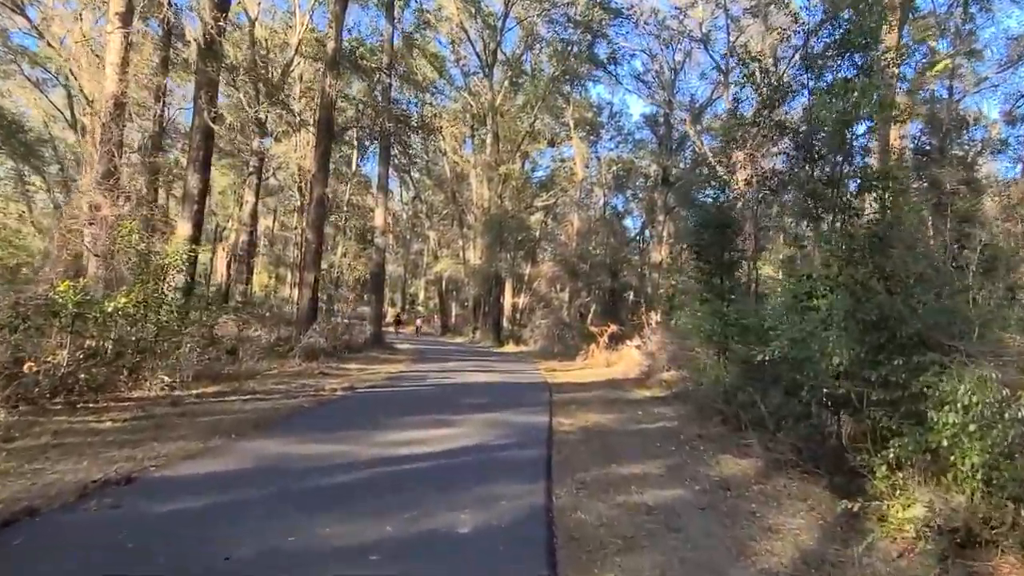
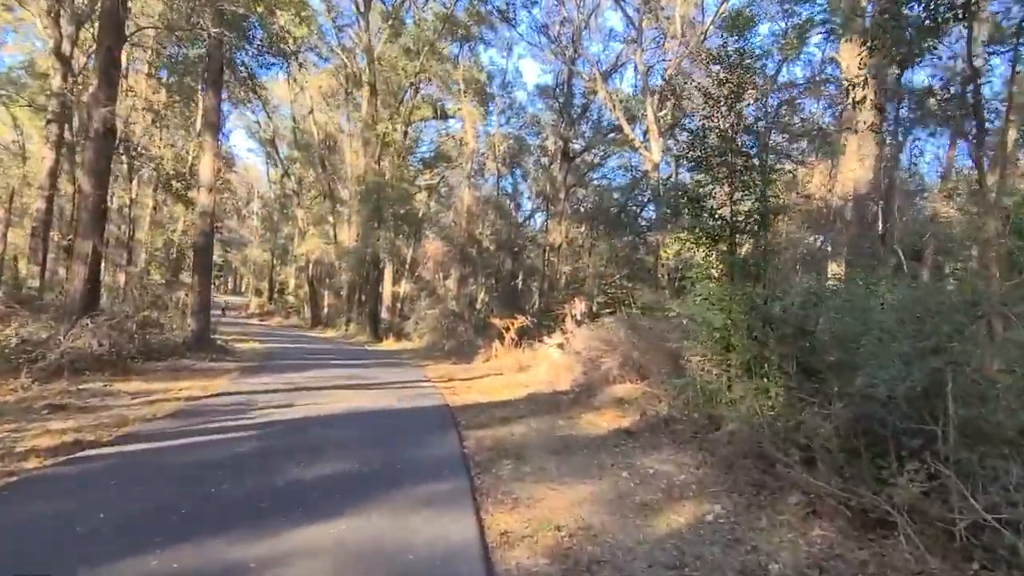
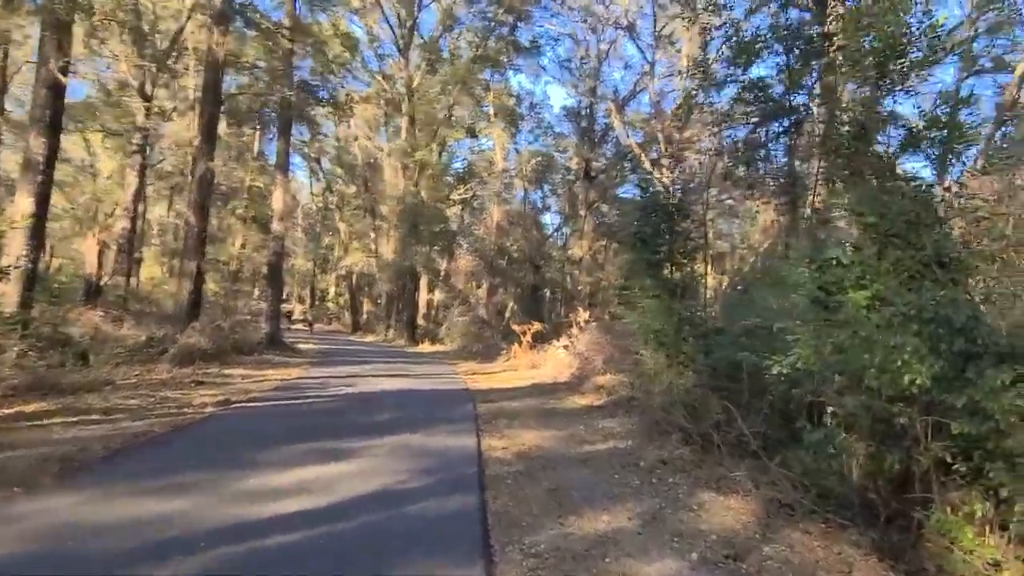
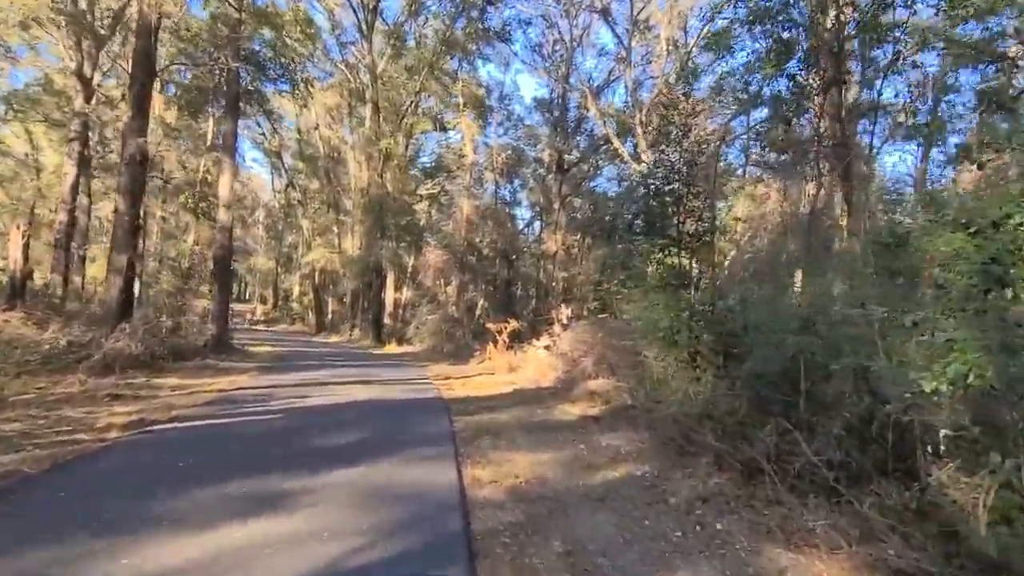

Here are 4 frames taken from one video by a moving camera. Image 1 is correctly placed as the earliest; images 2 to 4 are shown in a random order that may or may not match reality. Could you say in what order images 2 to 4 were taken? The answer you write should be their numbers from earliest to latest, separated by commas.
3, 4, 2
